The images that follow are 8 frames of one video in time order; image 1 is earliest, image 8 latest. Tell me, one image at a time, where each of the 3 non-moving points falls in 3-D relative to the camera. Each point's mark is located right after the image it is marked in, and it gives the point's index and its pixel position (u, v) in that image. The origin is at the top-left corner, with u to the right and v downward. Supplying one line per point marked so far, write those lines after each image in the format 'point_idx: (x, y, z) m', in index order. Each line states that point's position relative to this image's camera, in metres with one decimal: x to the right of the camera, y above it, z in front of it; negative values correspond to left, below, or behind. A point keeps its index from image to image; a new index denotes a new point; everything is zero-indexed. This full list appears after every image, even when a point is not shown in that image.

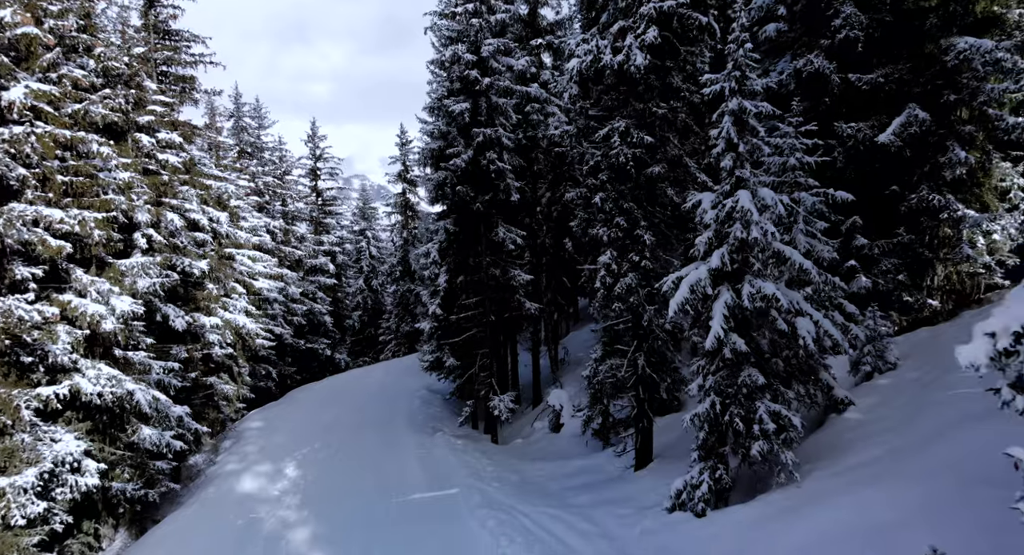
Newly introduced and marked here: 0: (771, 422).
0: (+4.1, -2.3, +10.2) m
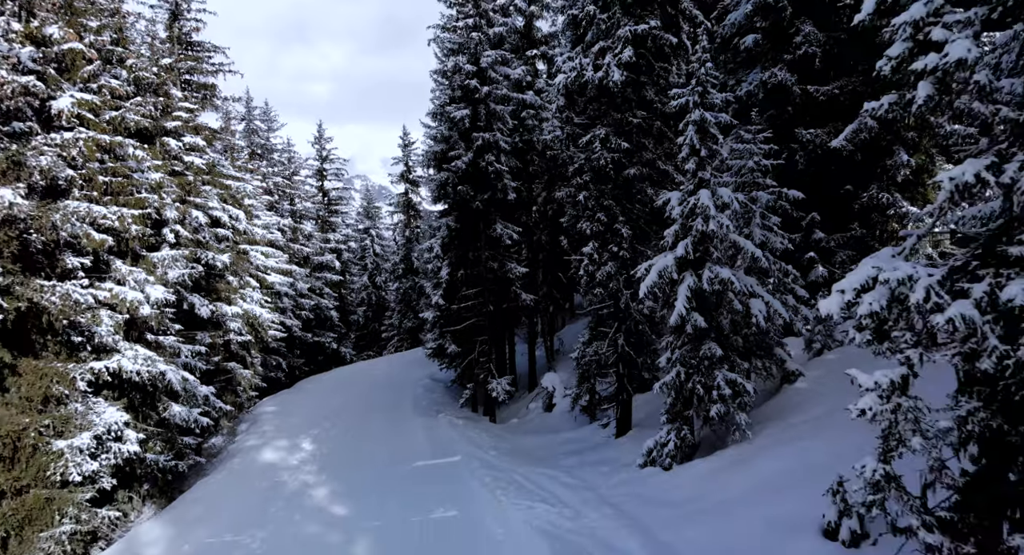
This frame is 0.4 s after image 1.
0: (+4.0, -2.0, +11.9) m
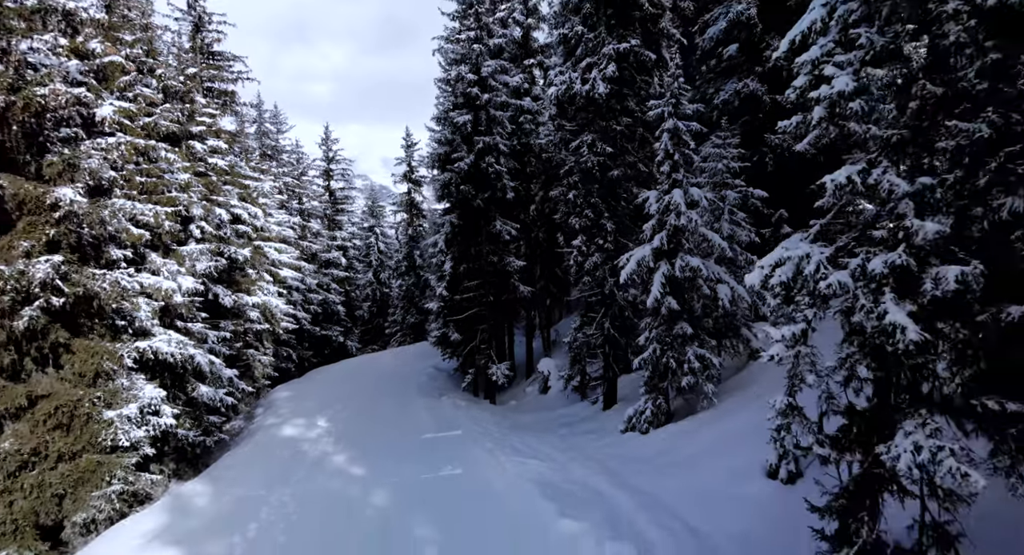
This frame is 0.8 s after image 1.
0: (+3.9, -1.8, +13.6) m
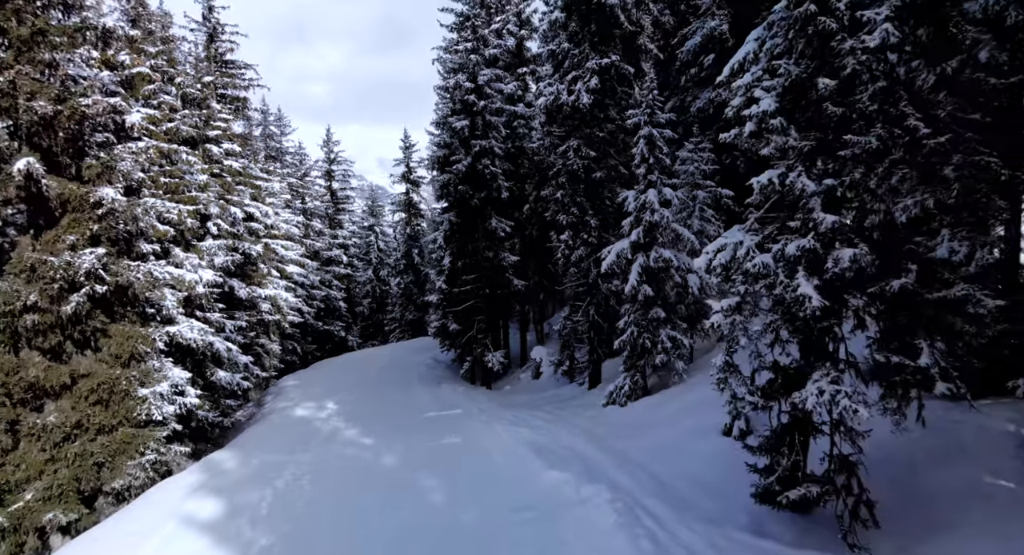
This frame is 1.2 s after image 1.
0: (+3.7, -1.5, +15.3) m
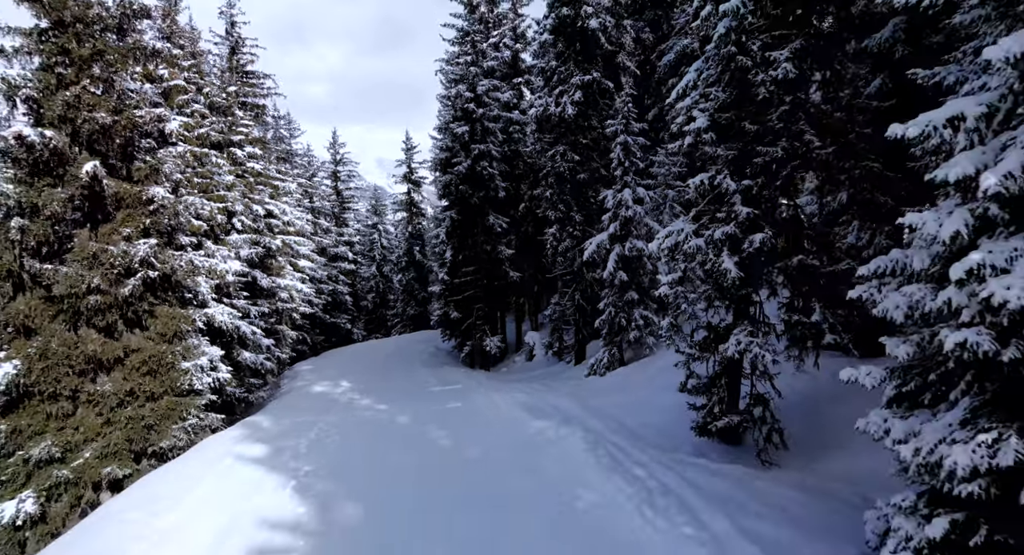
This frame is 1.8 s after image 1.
0: (+3.6, -1.2, +17.9) m
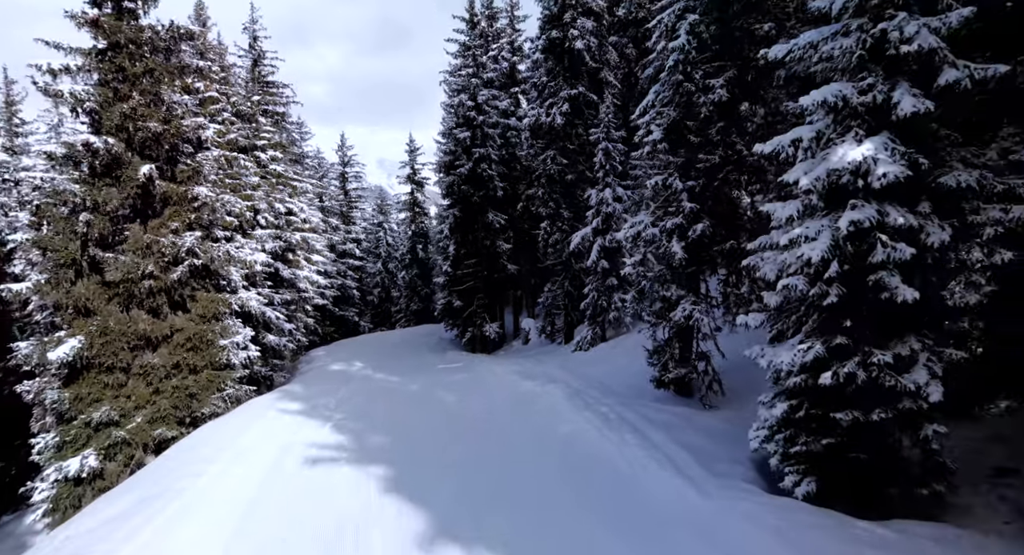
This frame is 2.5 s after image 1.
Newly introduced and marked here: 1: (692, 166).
0: (+3.4, -0.8, +20.6) m
1: (+3.9, +2.4, +13.8) m
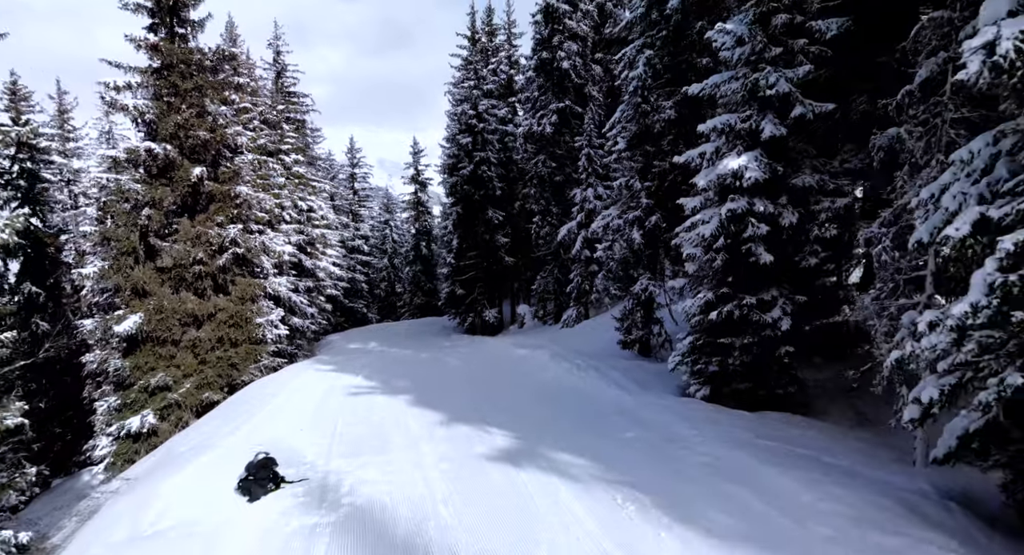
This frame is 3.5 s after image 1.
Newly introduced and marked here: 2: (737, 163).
0: (+3.3, -0.3, +24.2) m
1: (+3.7, +2.9, +17.3) m
2: (+3.7, +1.9, +10.7) m
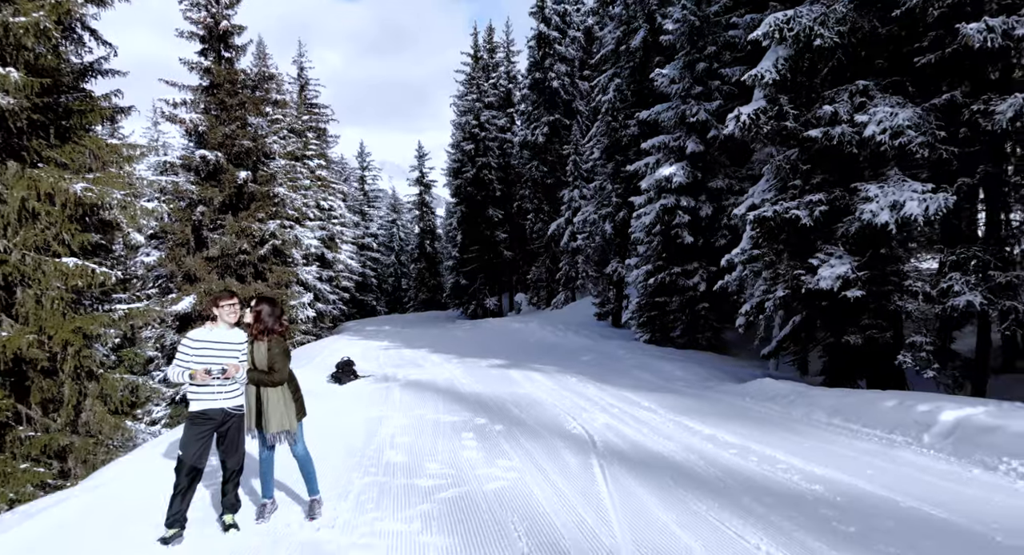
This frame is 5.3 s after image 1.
0: (+3.2, +0.2, +28.4) m
1: (+3.6, +3.4, +21.6) m
2: (+3.6, +2.5, +15.0) m
